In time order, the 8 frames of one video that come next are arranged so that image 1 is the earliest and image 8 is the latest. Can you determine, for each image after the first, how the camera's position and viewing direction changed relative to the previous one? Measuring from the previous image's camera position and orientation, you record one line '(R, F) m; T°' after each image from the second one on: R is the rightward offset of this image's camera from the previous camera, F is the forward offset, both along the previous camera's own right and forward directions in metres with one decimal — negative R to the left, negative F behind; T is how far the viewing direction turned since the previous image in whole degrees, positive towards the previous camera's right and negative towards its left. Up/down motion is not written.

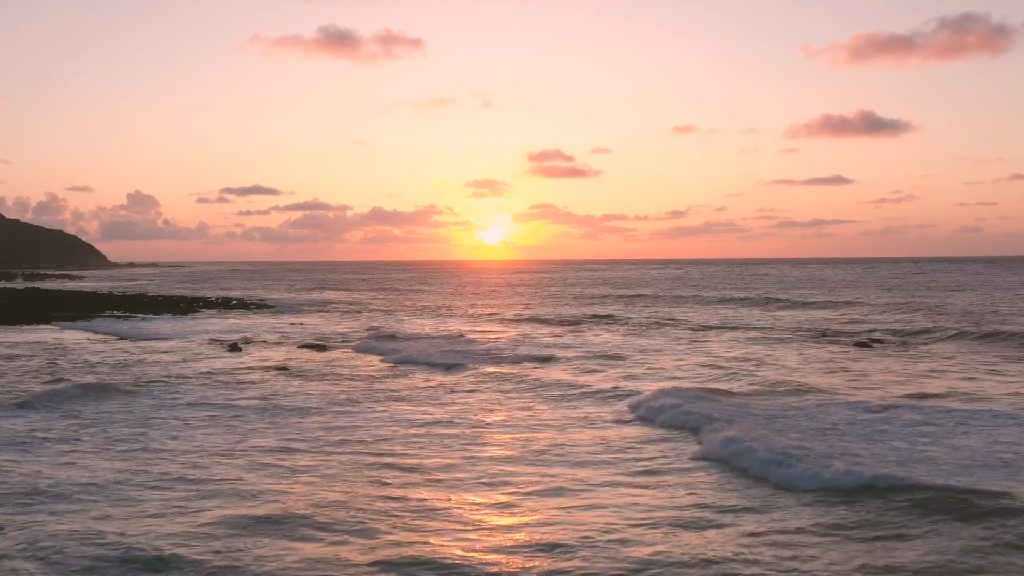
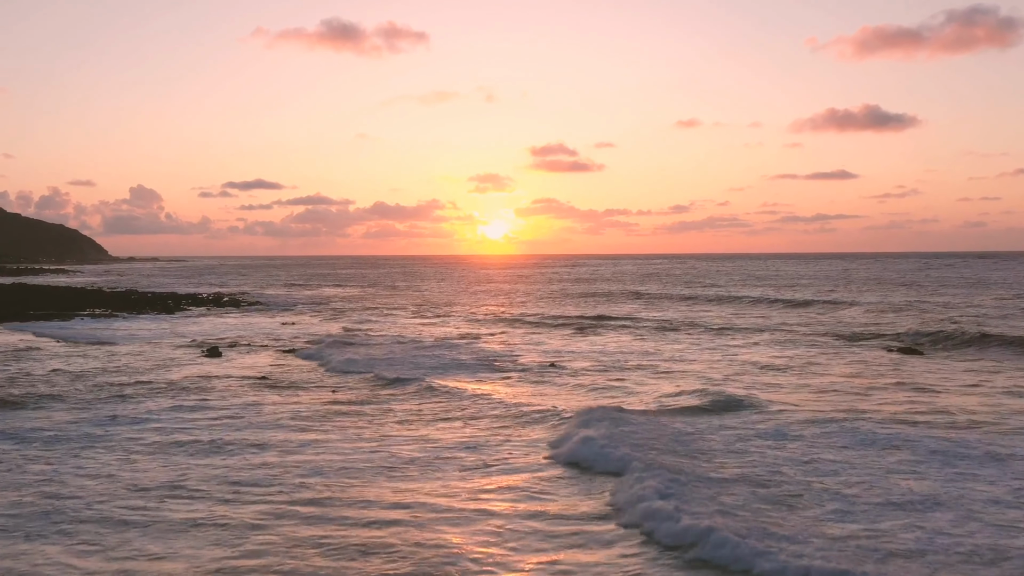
(0.0, +2.7) m; 0°
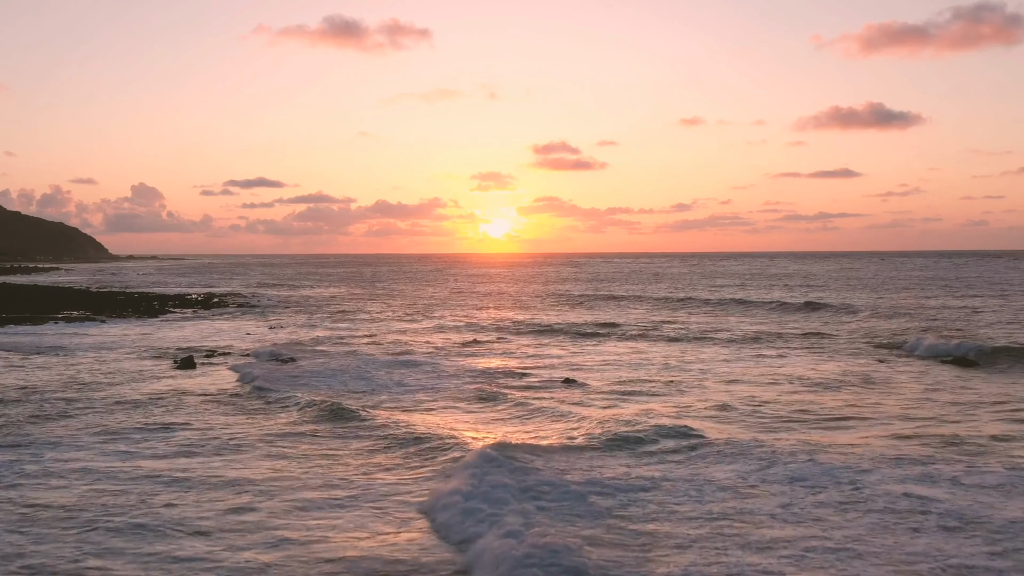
(-0.2, +3.0) m; 0°
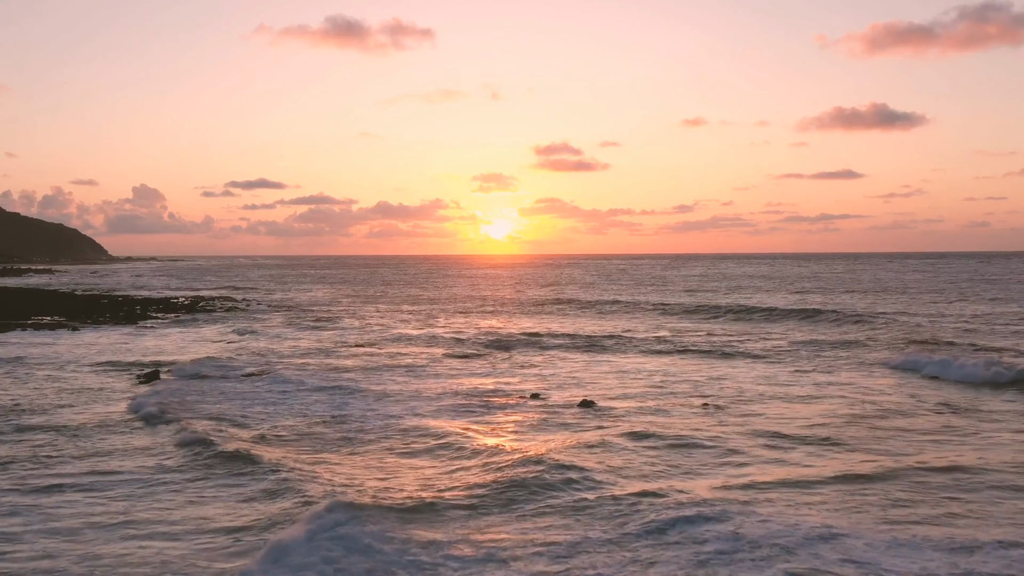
(-0.2, +3.2) m; 0°
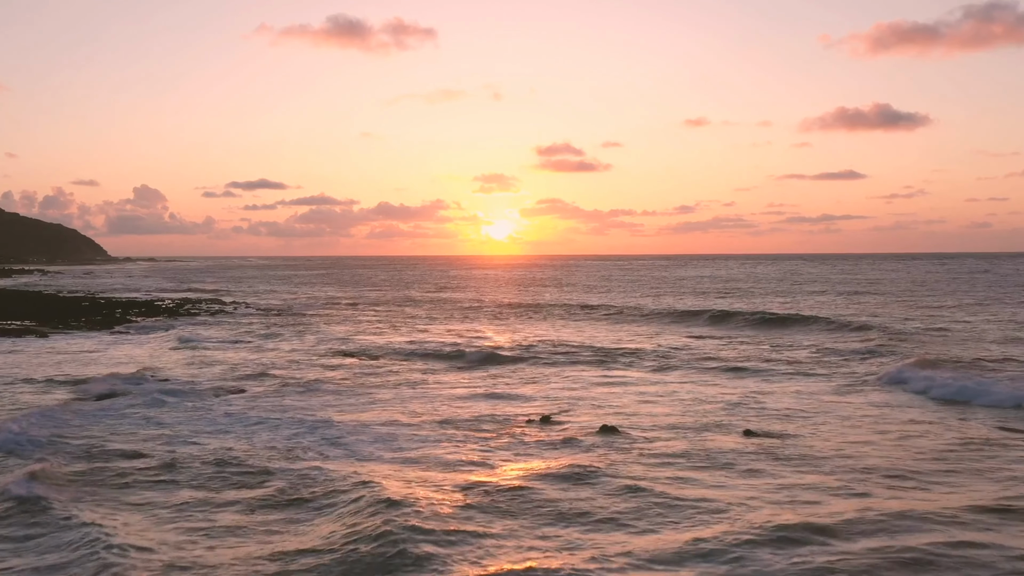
(-0.1, +2.9) m; 0°
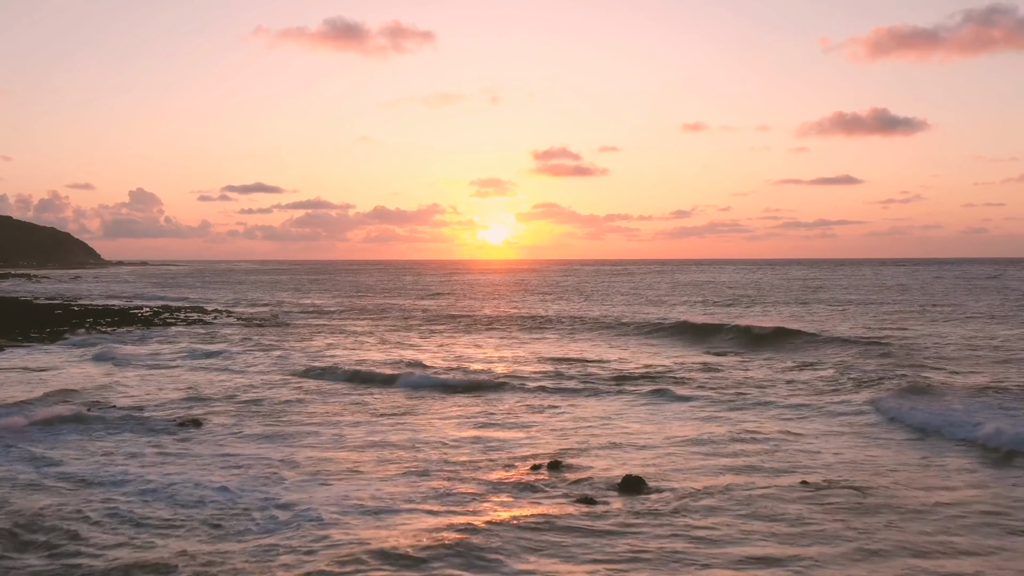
(-0.1, +3.1) m; 0°
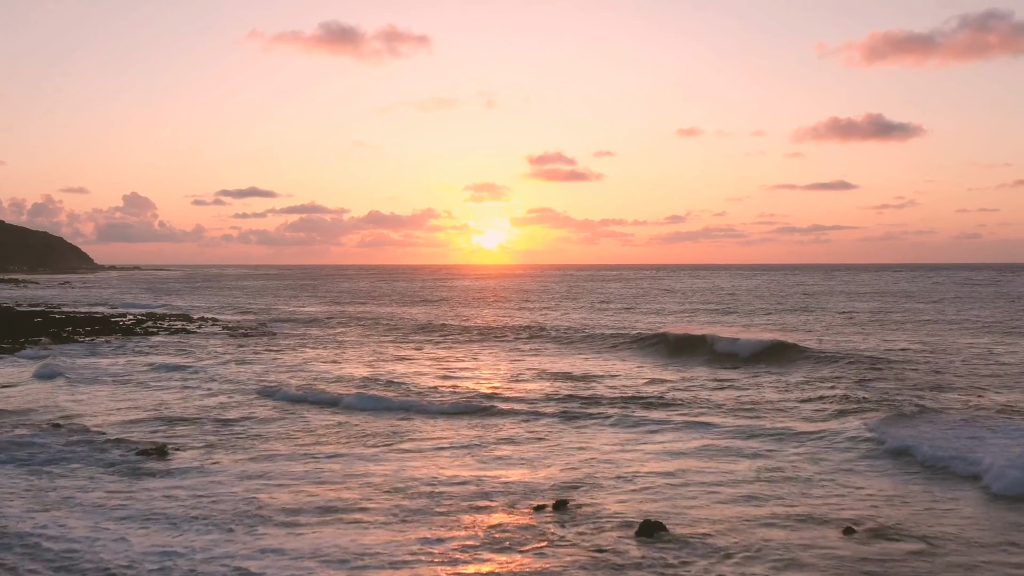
(-0.1, +1.8) m; 0°
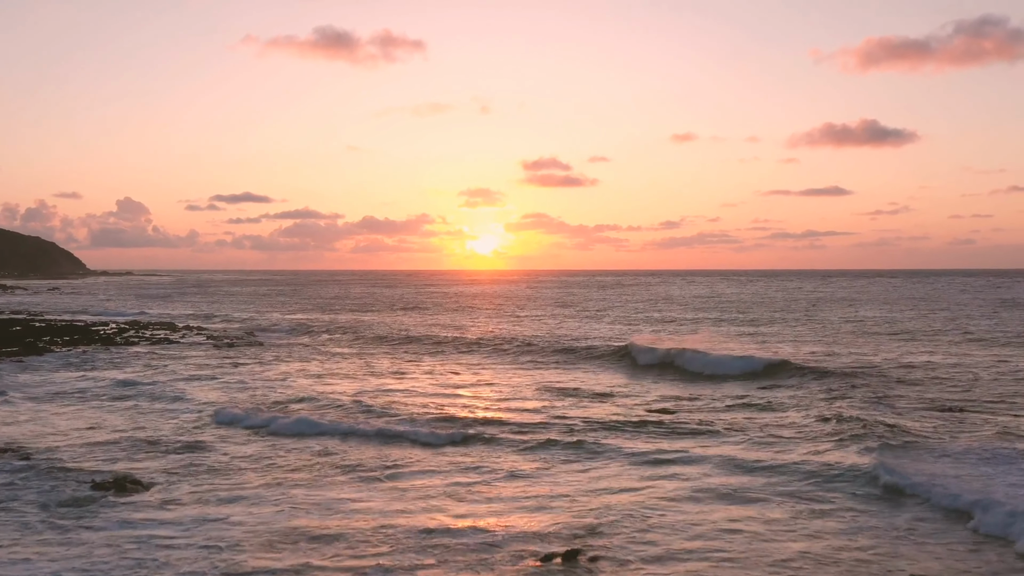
(-0.1, +1.8) m; 0°
